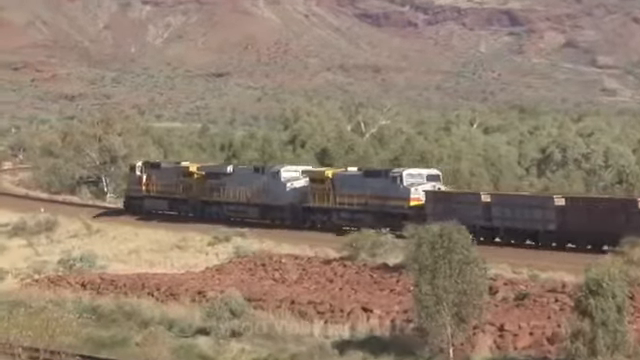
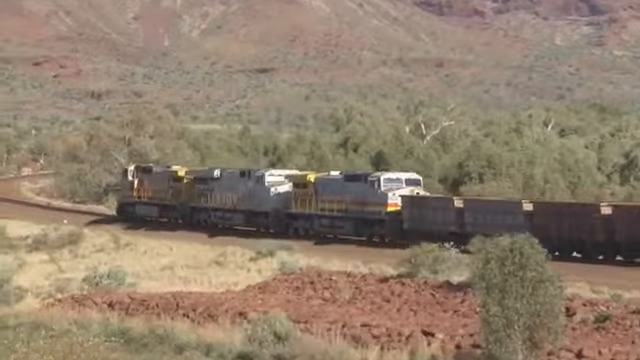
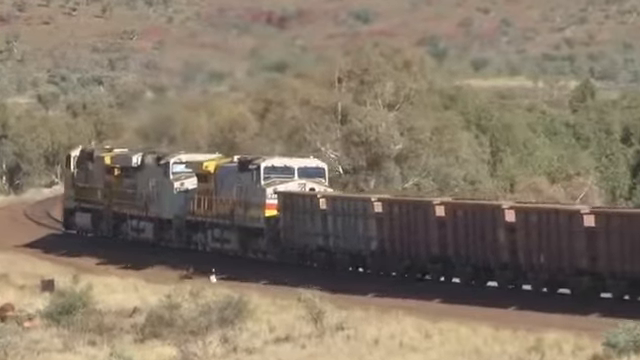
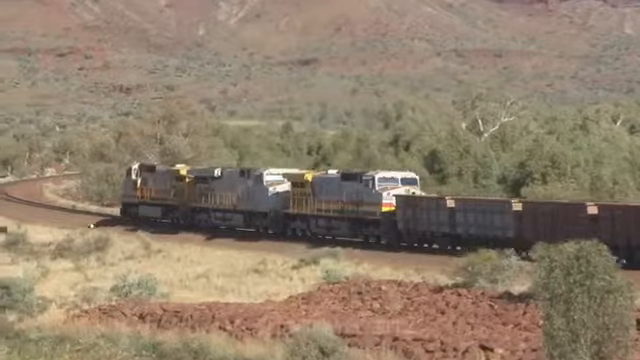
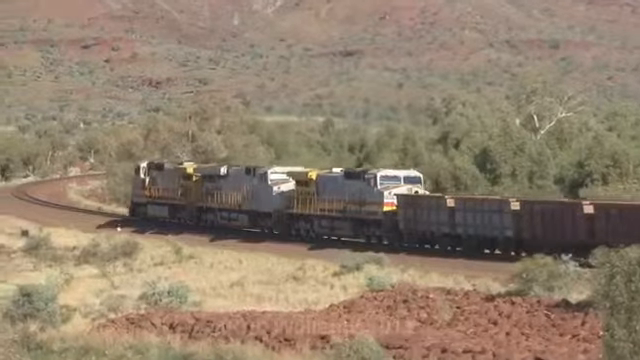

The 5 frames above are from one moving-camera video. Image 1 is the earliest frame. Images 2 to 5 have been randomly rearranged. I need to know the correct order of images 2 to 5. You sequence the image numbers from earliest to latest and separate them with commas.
2, 4, 5, 3
